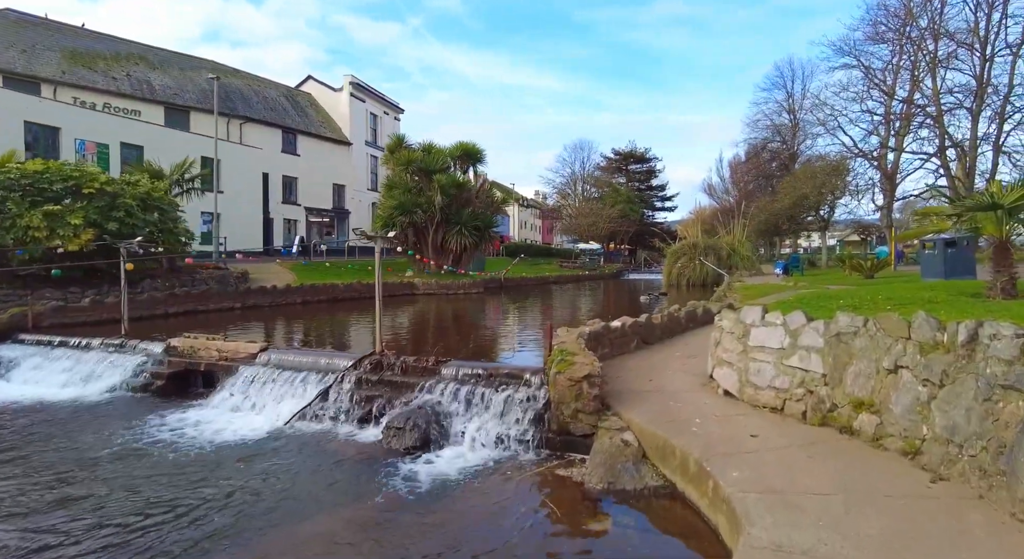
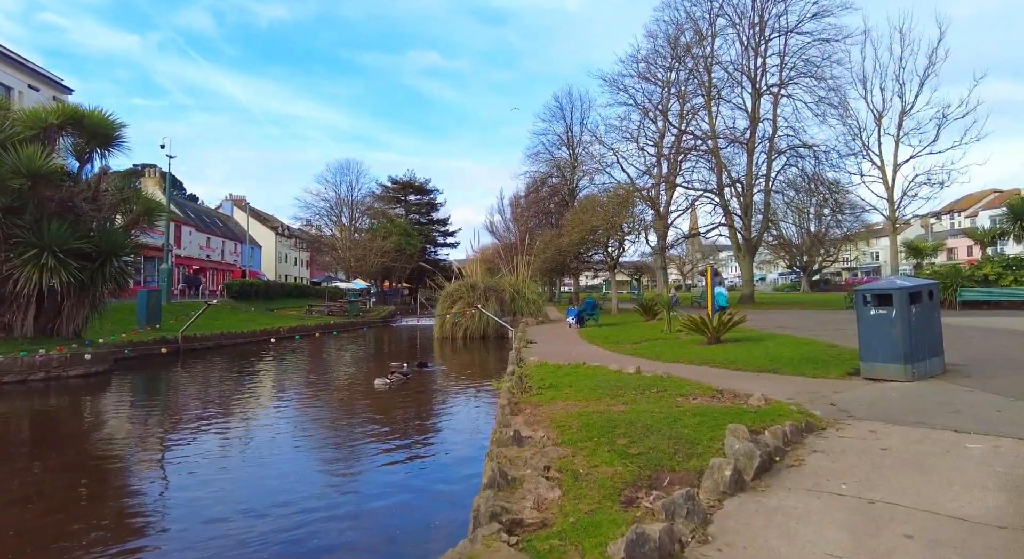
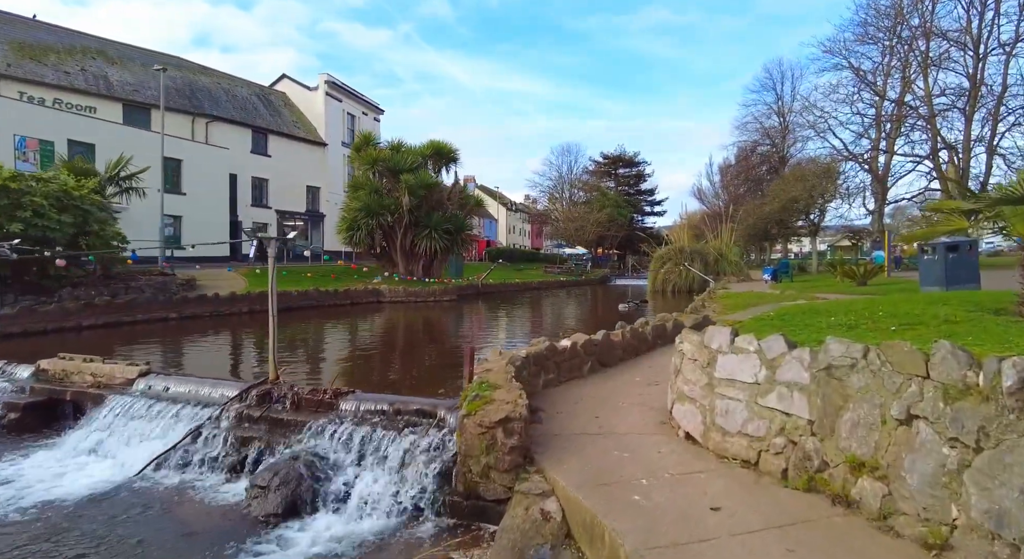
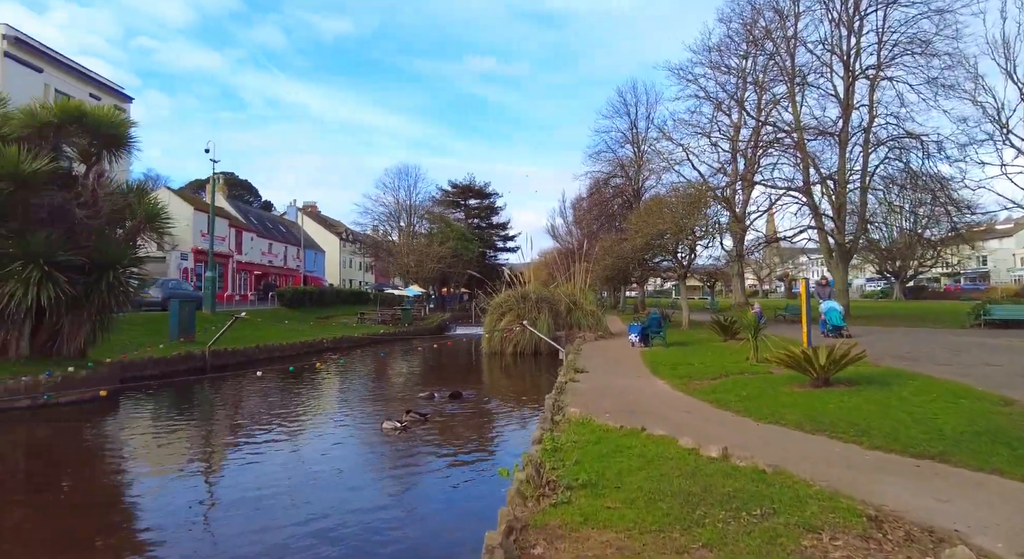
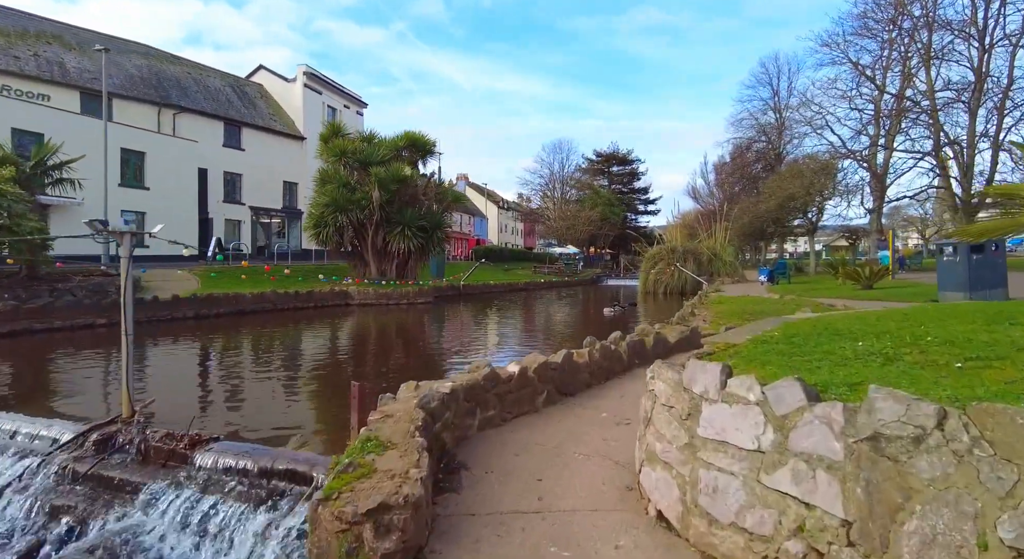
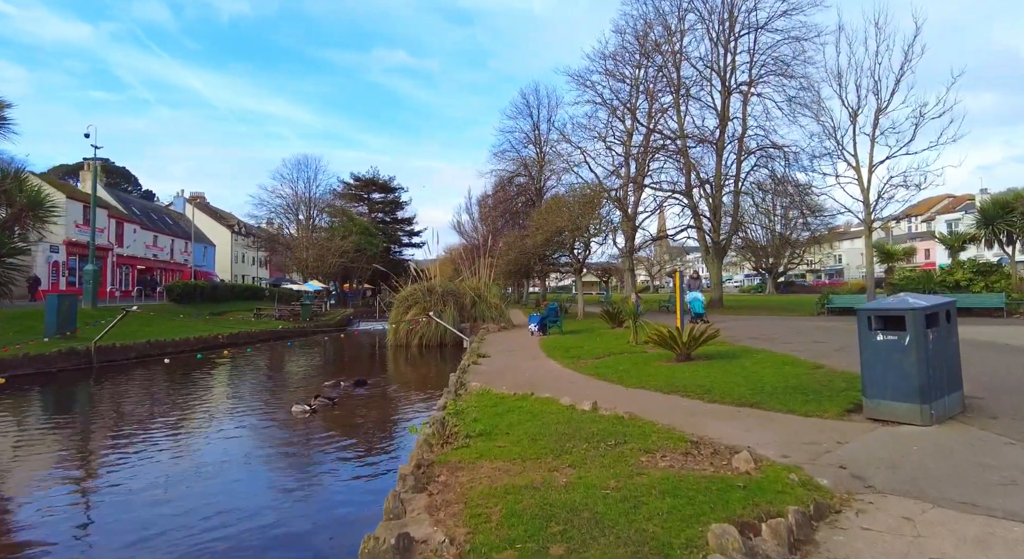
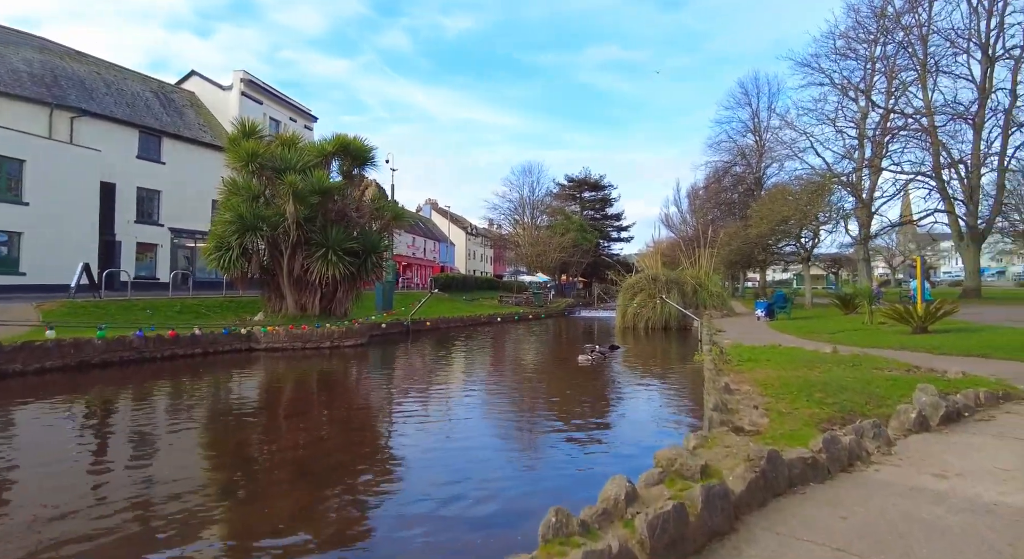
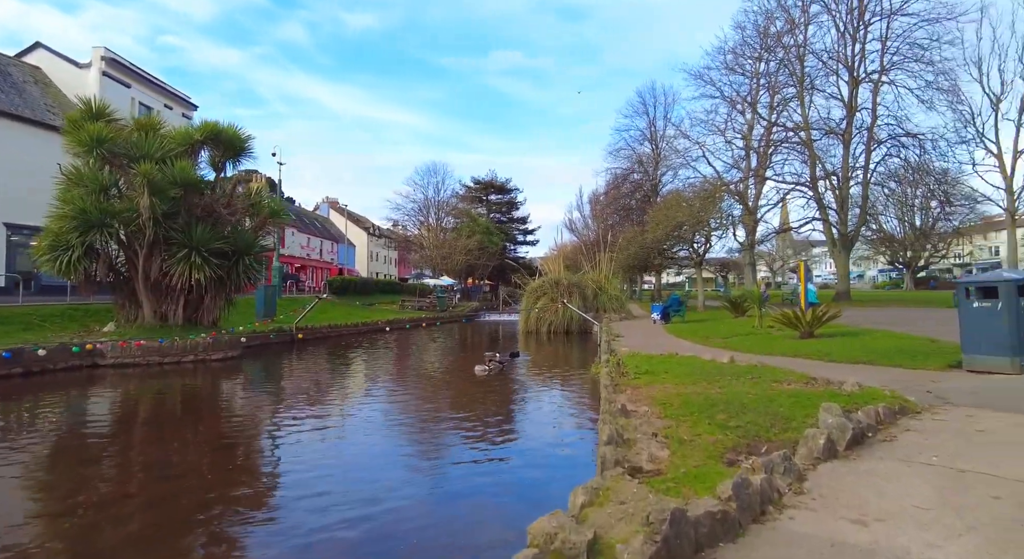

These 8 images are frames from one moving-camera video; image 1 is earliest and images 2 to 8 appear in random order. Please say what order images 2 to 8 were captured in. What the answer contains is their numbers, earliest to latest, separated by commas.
3, 5, 7, 8, 2, 6, 4
